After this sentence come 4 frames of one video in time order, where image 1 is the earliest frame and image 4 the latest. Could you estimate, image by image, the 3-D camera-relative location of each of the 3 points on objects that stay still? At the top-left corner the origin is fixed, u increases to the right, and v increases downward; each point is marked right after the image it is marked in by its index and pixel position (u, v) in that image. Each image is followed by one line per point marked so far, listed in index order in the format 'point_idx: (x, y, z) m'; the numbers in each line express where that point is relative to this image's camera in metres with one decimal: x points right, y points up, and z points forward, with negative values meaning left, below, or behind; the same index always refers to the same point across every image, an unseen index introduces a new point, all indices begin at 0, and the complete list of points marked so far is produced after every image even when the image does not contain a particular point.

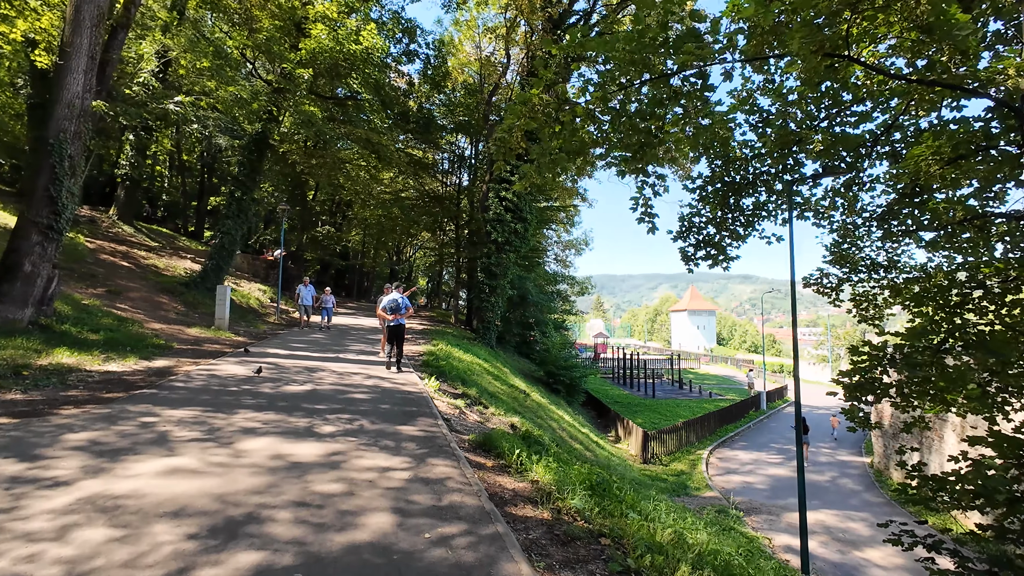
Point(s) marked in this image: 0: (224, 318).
0: (-7.9, -0.8, +13.1) m
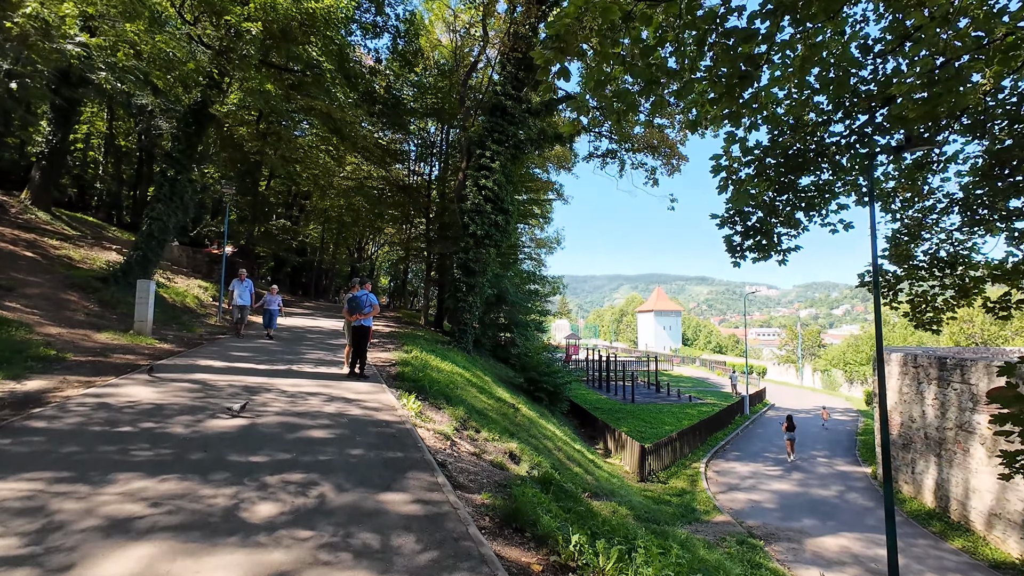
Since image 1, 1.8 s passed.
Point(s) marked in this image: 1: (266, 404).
0: (-8.1, -0.7, +10.7) m
1: (-3.0, -1.4, +5.8) m
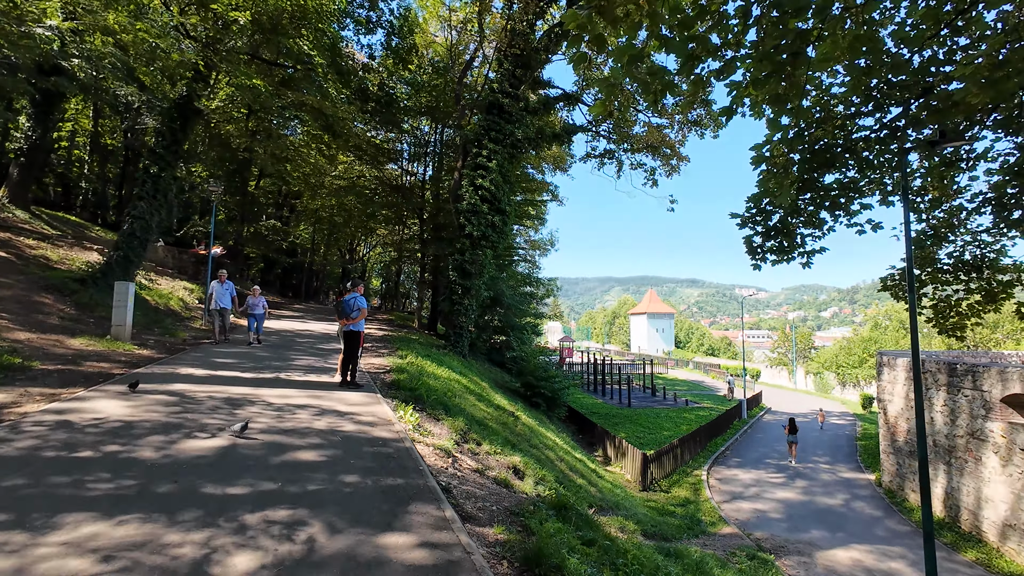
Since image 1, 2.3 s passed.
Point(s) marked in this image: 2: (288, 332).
0: (-8.1, -0.8, +10.0) m
1: (-2.9, -1.5, +5.3) m
2: (-7.2, -1.4, +15.3) m
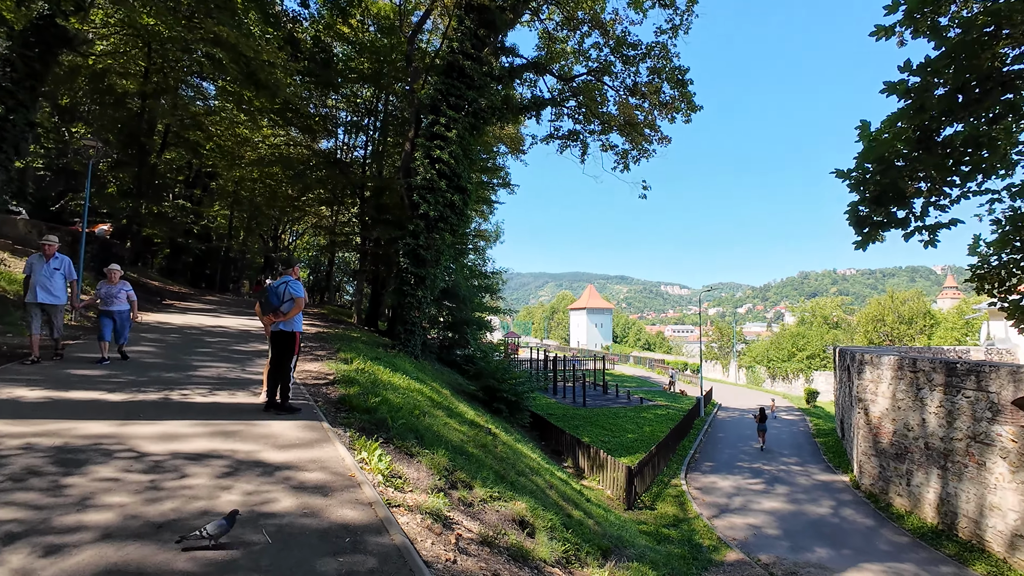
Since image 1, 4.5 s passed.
0: (-8.3, -0.4, +6.8) m
1: (-2.5, -1.3, +2.8) m
2: (-8.1, -1.0, +12.2) m
